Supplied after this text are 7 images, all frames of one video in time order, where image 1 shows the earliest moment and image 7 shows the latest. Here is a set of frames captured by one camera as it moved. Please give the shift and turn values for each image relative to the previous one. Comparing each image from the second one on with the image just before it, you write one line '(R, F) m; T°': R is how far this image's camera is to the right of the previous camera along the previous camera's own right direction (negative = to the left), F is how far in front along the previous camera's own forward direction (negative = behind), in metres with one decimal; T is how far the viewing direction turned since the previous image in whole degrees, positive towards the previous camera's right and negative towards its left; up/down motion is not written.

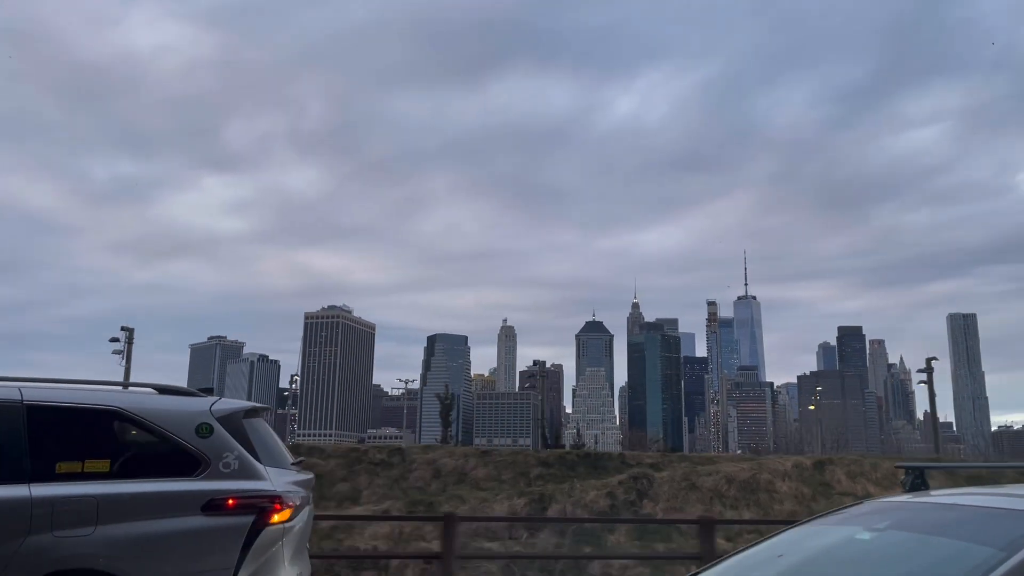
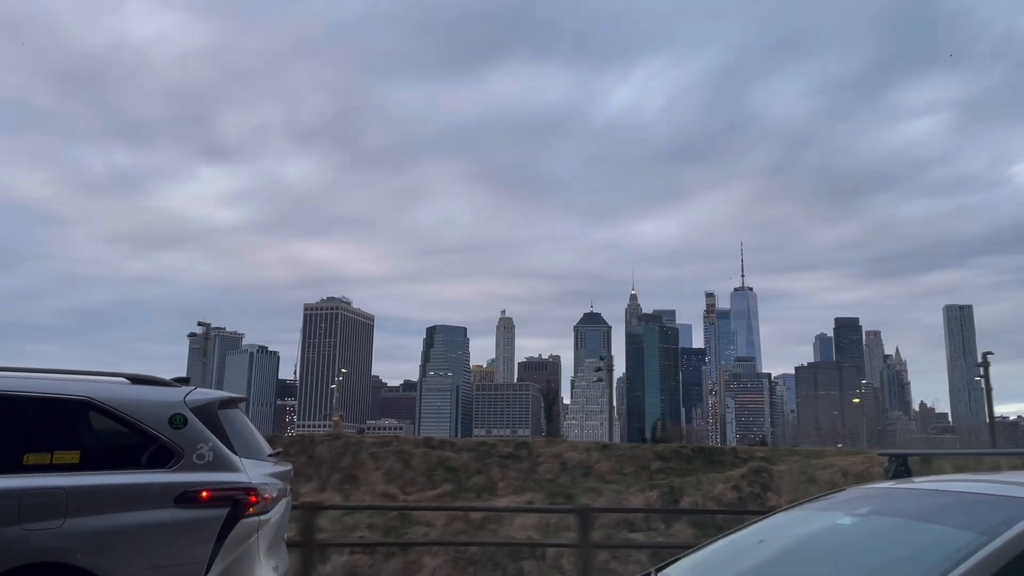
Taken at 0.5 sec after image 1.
(-4.3, -0.1) m; +2°
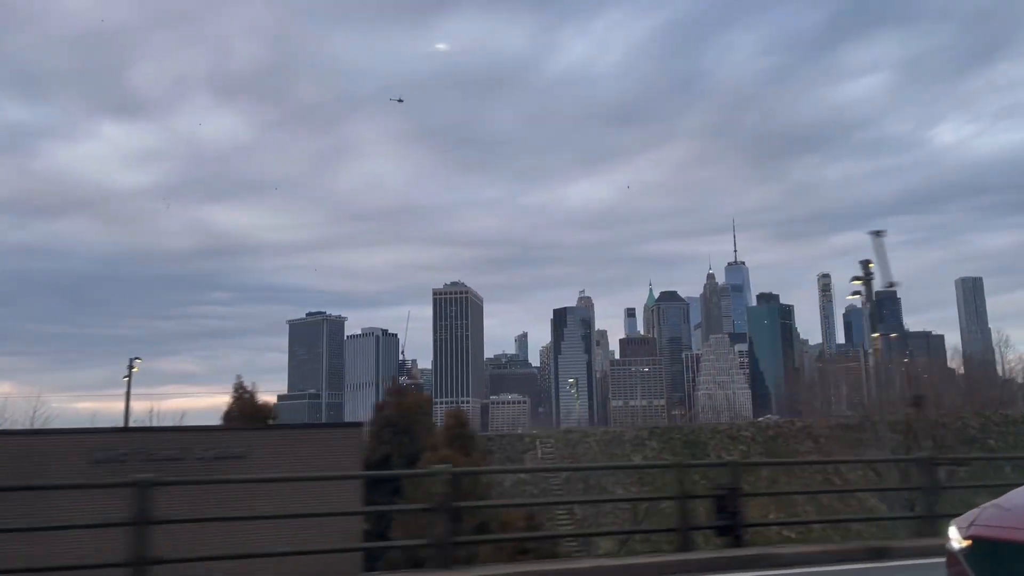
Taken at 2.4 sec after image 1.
(-2.6, -4.7) m; +4°
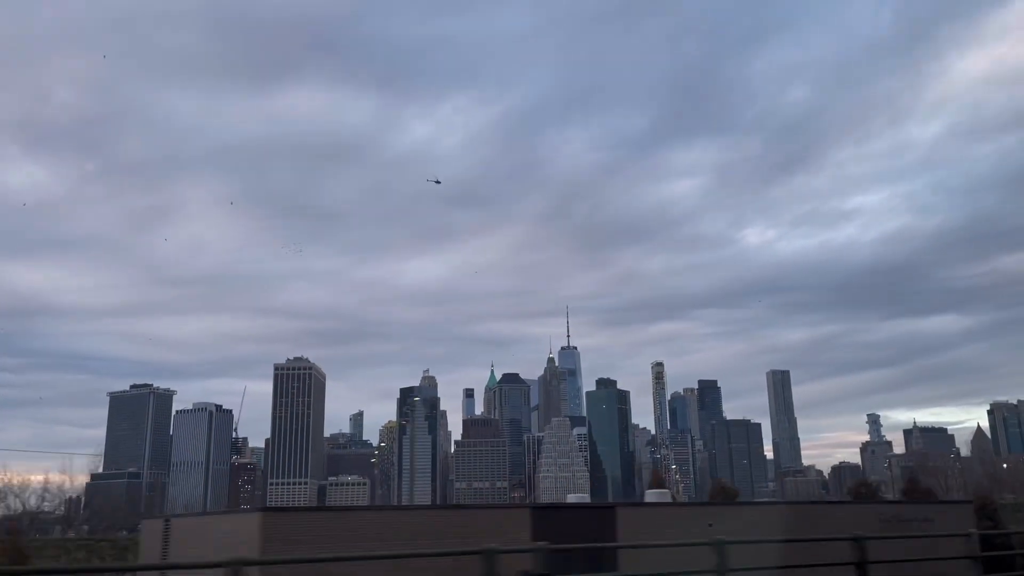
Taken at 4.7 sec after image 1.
(-6.6, -0.8) m; +11°
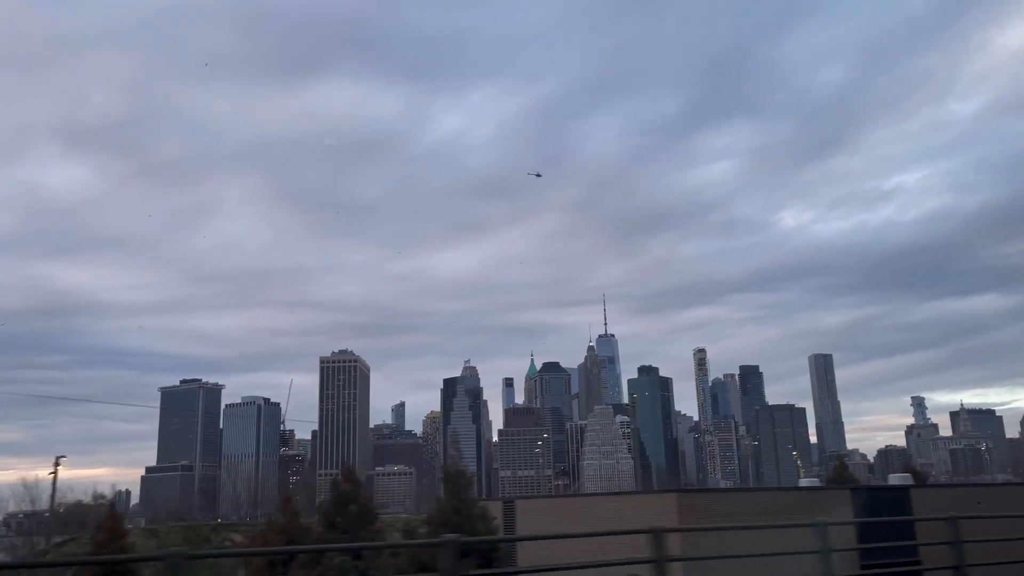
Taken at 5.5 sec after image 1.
(-2.9, -0.7) m; -3°
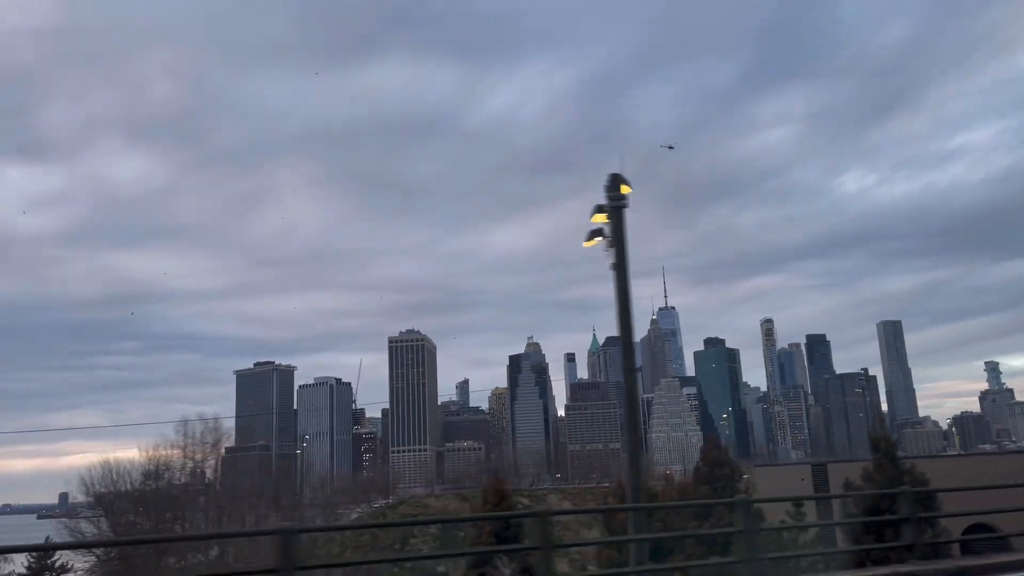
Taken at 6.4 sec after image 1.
(-3.4, -1.1) m; -4°
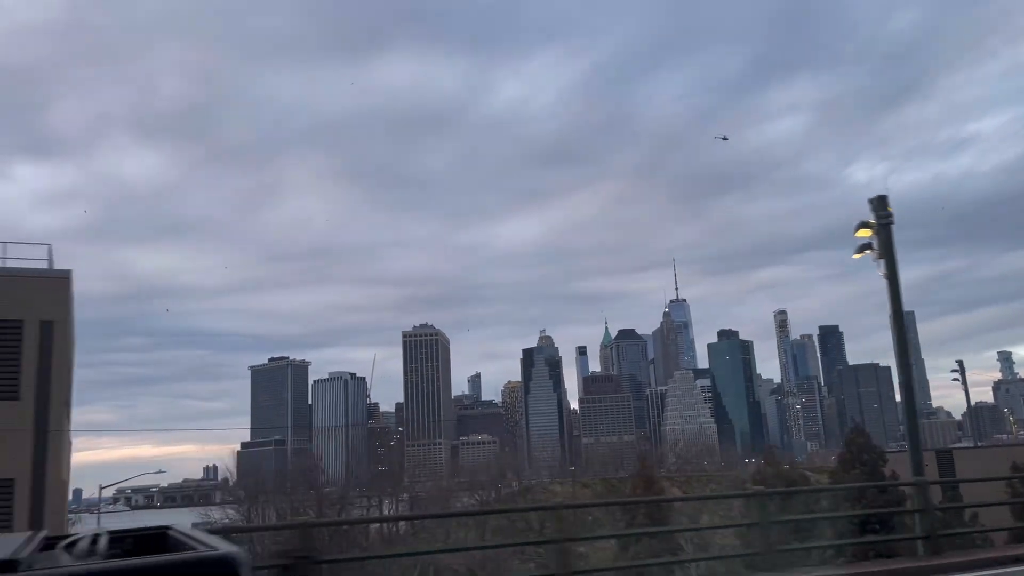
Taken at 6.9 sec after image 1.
(+0.1, -0.1) m; -1°
